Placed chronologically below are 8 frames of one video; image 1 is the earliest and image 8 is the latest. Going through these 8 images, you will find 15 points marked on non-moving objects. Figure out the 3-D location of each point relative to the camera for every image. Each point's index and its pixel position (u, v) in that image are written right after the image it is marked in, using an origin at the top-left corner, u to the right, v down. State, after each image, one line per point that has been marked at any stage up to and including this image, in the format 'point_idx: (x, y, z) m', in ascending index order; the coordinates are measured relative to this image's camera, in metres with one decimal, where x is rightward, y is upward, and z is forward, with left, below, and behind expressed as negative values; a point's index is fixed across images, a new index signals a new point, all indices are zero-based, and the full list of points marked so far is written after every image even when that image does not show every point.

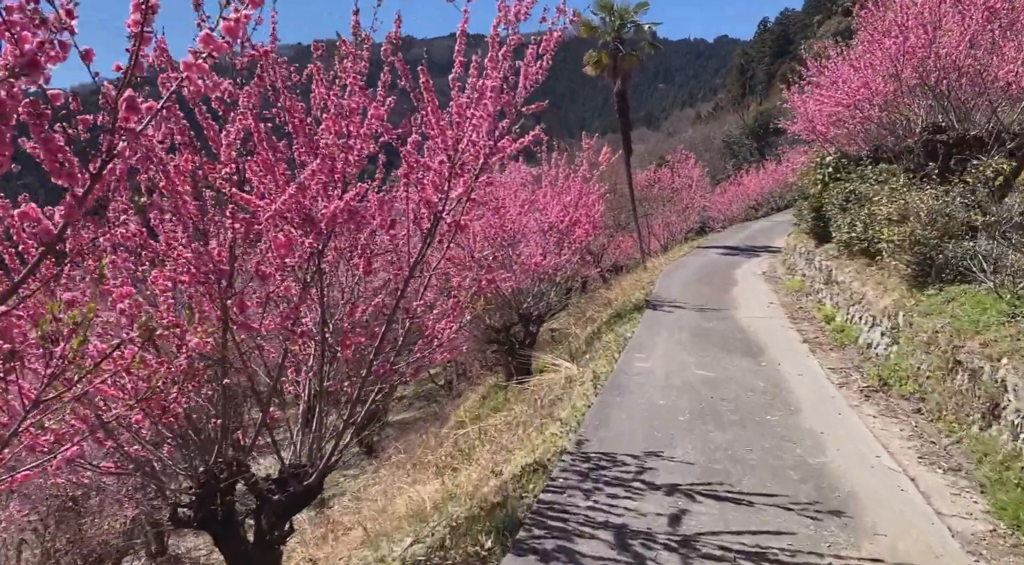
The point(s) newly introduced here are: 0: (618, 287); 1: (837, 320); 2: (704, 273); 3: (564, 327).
0: (+2.7, -0.1, +18.8) m
1: (+4.4, -0.5, +10.1) m
2: (+4.5, +0.2, +17.1) m
3: (+1.2, -1.0, +17.3) m
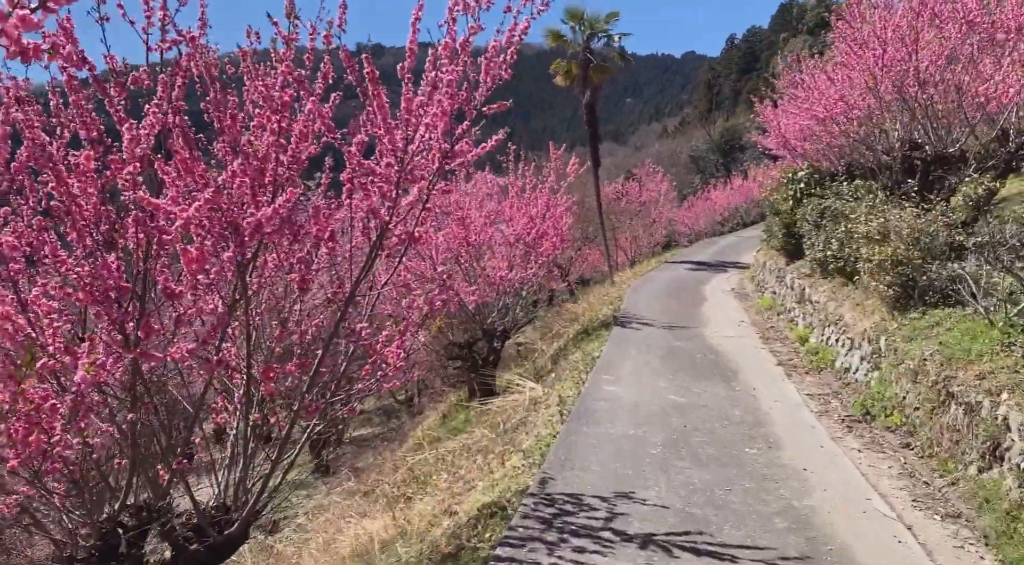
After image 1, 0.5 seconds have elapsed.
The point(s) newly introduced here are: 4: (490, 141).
0: (+1.8, -0.5, +18.4) m
1: (+4.0, -0.8, +9.8) m
2: (+3.6, -0.1, +16.8) m
3: (+0.4, -1.4, +16.8) m
4: (-0.1, +0.9, +4.9) m
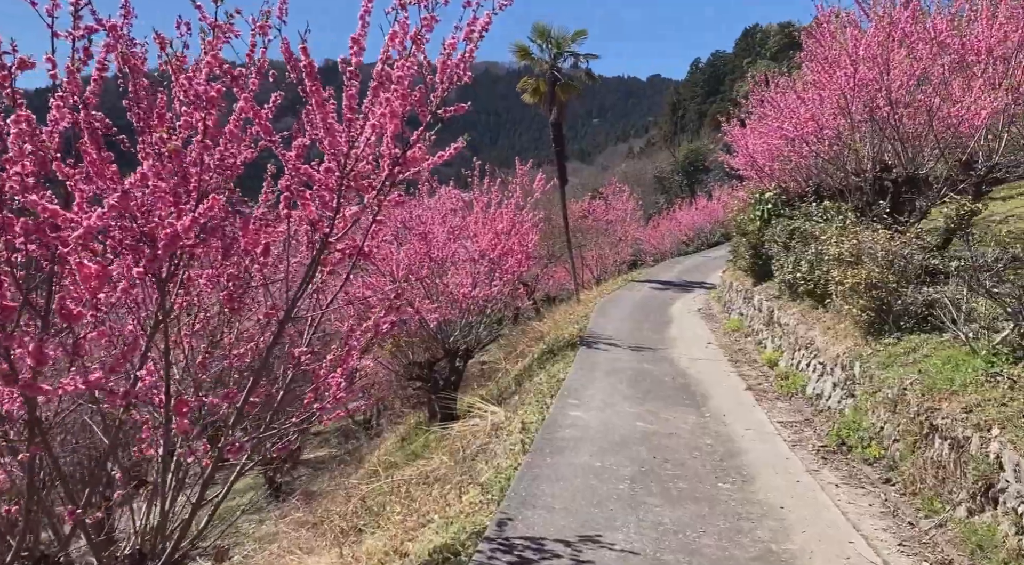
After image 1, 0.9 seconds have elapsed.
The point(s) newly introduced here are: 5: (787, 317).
0: (+0.9, -0.9, +18.0) m
1: (+3.5, -1.1, +9.5) m
2: (+2.8, -0.6, +16.5) m
3: (-0.4, -1.7, +16.3) m
4: (-0.4, +0.8, +4.5) m
5: (+3.6, -0.5, +9.7) m
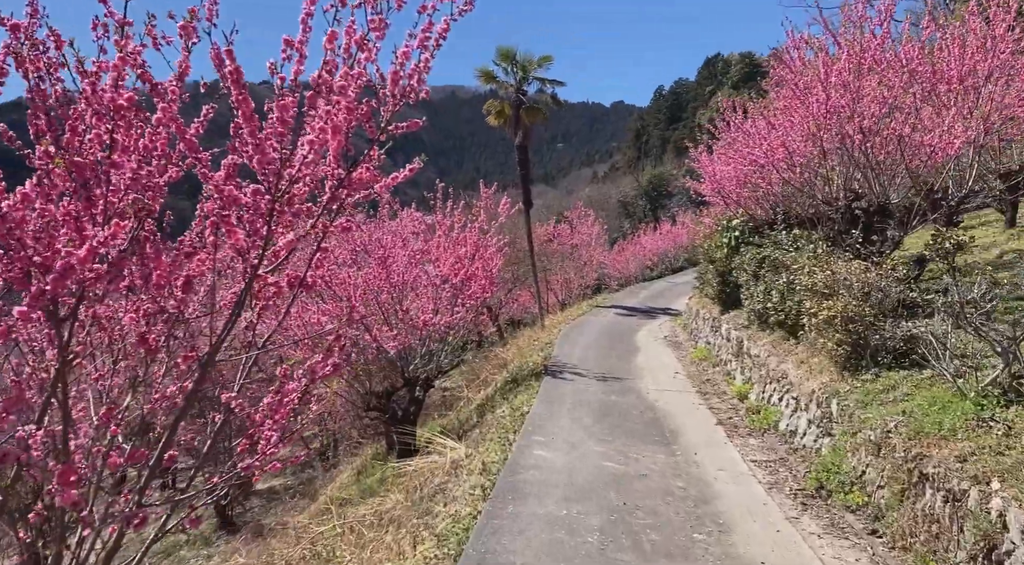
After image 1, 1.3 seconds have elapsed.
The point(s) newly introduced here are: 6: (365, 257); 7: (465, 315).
0: (0.0, -1.5, +17.6) m
1: (+3.0, -1.5, +9.2) m
2: (+2.0, -1.2, +16.2) m
3: (-1.2, -2.3, +15.8) m
4: (-0.6, +0.6, +4.1) m
5: (+3.1, -0.8, +9.5) m
6: (-2.3, +0.4, +11.7) m
7: (-0.8, -0.6, +12.5) m
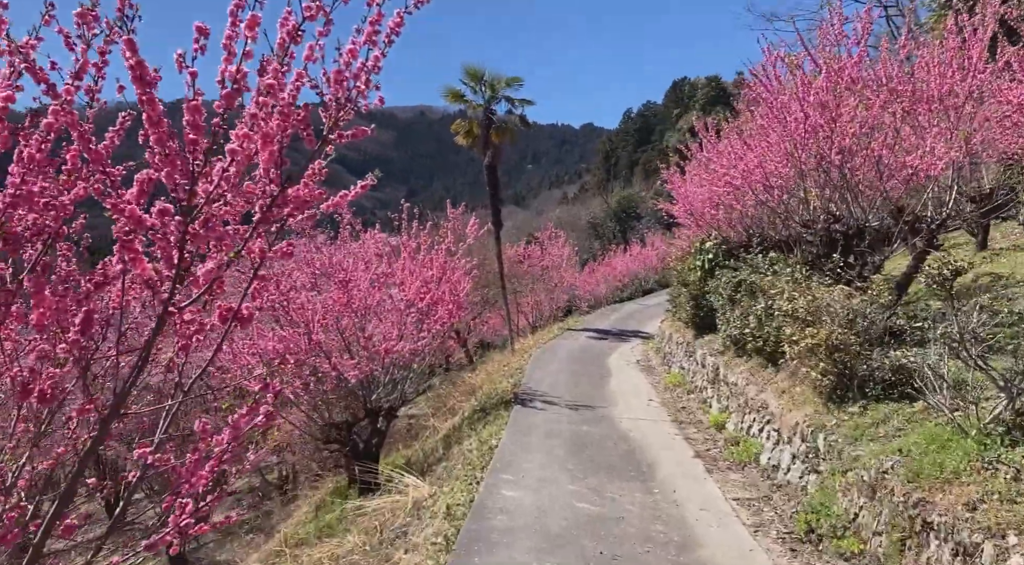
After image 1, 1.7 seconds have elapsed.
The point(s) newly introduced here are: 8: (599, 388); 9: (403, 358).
0: (-0.7, -2.1, +17.1) m
1: (+2.6, -1.8, +8.8) m
2: (+1.4, -1.7, +15.8) m
3: (-1.8, -2.8, +15.2) m
4: (-0.8, +0.5, +3.7) m
5: (+2.7, -1.1, +9.1) m
6: (-2.8, 0.0, +11.2) m
7: (-1.3, -0.9, +12.0) m
8: (+1.5, -1.8, +12.6) m
9: (-1.7, -1.2, +11.4) m
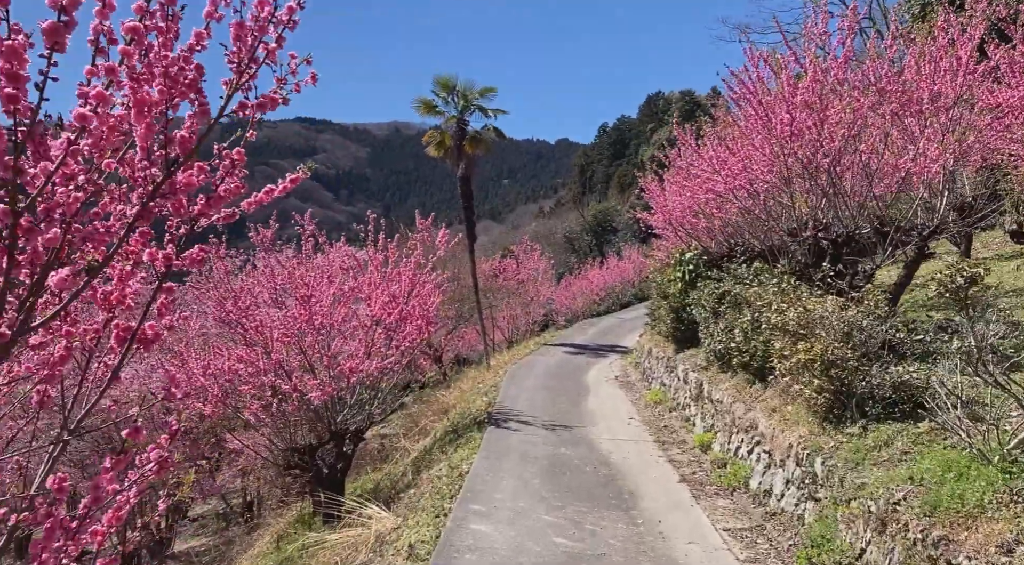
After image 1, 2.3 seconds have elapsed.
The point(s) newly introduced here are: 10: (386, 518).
0: (-1.2, -2.4, +16.4) m
1: (+2.3, -1.9, +8.3) m
2: (+0.8, -1.9, +15.2) m
3: (-2.3, -3.1, +14.6) m
4: (-1.0, +0.4, +3.1) m
5: (+2.4, -1.3, +8.6) m
6: (-3.2, -0.2, +10.5) m
7: (-1.7, -1.2, +11.4) m
8: (+1.1, -2.0, +12.1) m
9: (-2.1, -1.4, +10.8) m
10: (-1.2, -2.3, +7.2) m
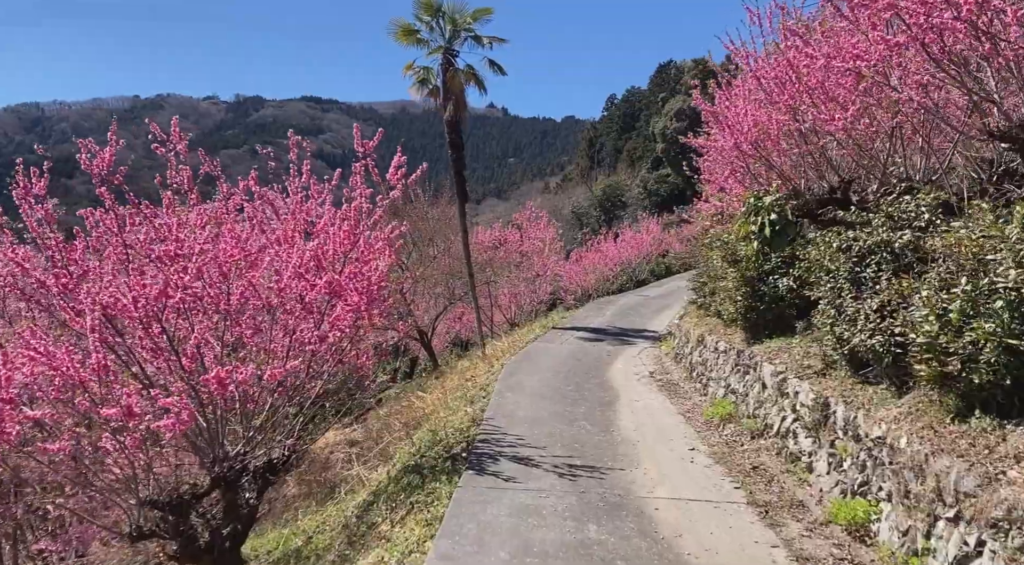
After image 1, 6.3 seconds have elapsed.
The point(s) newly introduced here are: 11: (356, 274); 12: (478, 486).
0: (-1.2, -1.8, +12.5) m
1: (+2.2, -1.5, +4.3) m
2: (+0.8, -1.4, +11.3) m
3: (-2.4, -2.5, +10.6) m
4: (-1.1, +0.6, -0.9) m
5: (+2.3, -0.9, +4.6) m
6: (-3.3, +0.2, +6.5) m
7: (-1.8, -0.7, +7.4) m
8: (+1.0, -1.5, +8.1) m
9: (-2.1, -1.0, +6.8) m
10: (-1.3, -2.0, +3.2) m
11: (-1.5, +0.1, +7.2) m
12: (-0.3, -1.6, +5.7) m
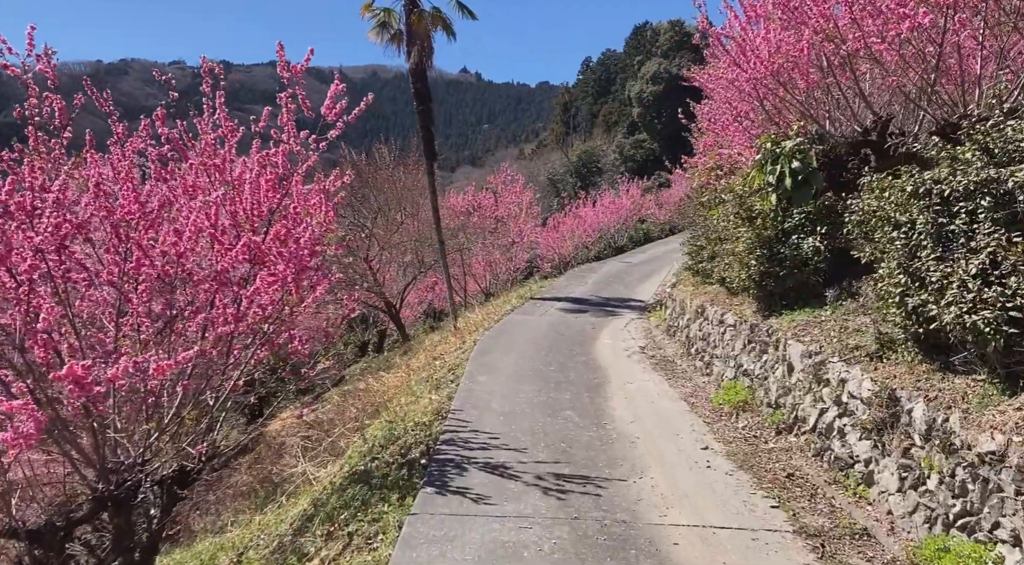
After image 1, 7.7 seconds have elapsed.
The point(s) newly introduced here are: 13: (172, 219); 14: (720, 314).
0: (-1.6, -1.3, +11.0) m
1: (+2.1, -1.3, +3.0) m
2: (+0.5, -0.9, +9.9) m
3: (-2.7, -2.1, +9.2) m
4: (-1.1, +0.6, -2.5) m
5: (+2.2, -0.7, +3.3) m
6: (-3.5, +0.5, +4.9) m
7: (-2.0, -0.4, +5.9) m
8: (+0.8, -1.2, +6.7) m
9: (-2.3, -0.7, +5.3) m
10: (-1.4, -1.8, +1.8) m
11: (-1.8, +0.4, +5.7) m
12: (-0.5, -1.4, +4.3) m
13: (-2.6, +0.5, +5.6) m
14: (+2.3, -0.3, +8.0) m
